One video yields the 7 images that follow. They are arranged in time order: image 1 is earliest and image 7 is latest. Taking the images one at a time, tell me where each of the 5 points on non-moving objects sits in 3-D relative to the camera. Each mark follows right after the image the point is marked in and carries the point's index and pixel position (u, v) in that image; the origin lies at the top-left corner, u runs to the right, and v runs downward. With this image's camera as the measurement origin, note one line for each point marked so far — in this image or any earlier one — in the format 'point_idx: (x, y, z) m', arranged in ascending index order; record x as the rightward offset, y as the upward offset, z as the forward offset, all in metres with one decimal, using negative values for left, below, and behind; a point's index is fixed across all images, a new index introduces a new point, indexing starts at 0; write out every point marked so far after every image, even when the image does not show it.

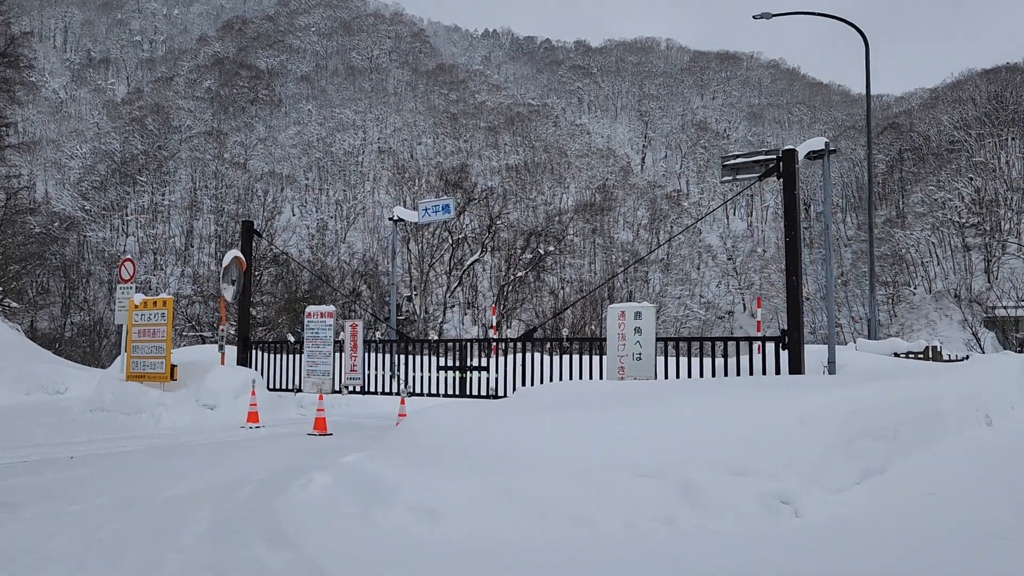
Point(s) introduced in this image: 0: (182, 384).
0: (-4.8, -1.4, +10.4) m
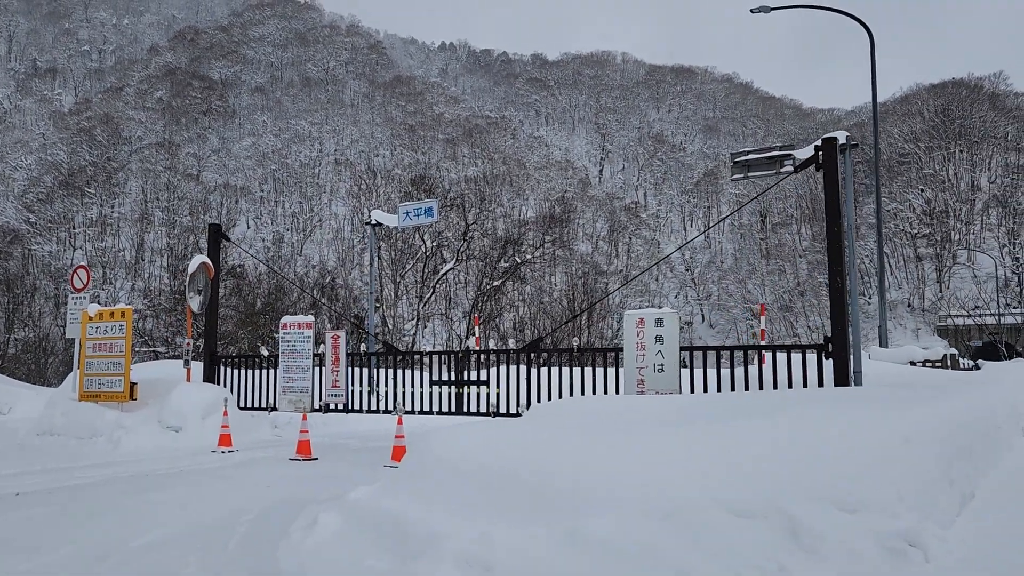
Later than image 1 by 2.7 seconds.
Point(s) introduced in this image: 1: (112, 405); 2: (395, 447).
0: (-4.8, -1.5, +9.4) m
1: (-5.1, -1.5, +9.3) m
2: (-1.1, -1.5, +6.8) m
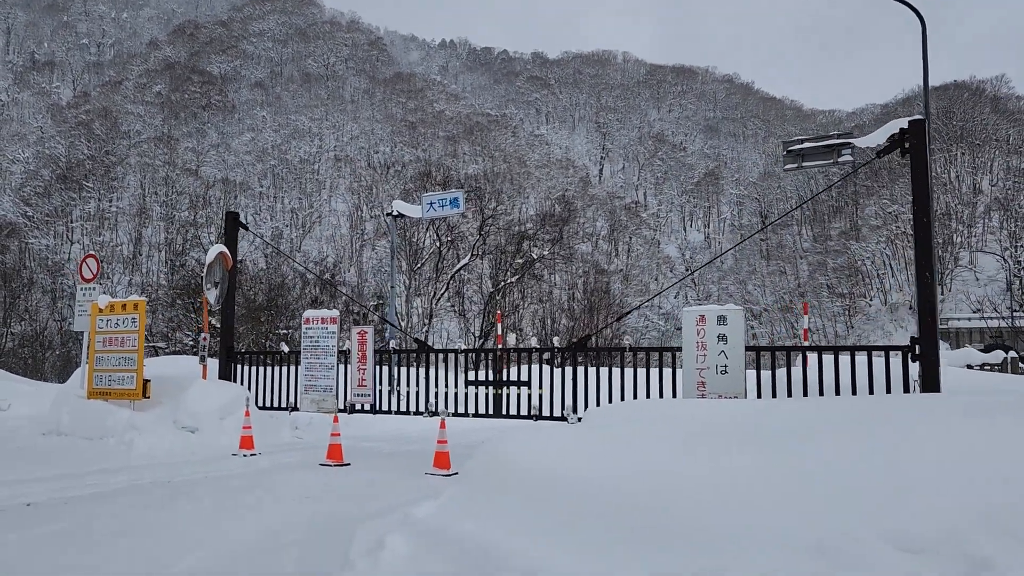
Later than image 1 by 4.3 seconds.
0: (-4.3, -1.4, +8.8) m
1: (-4.7, -1.4, +8.7) m
2: (-0.6, -1.5, +6.3) m
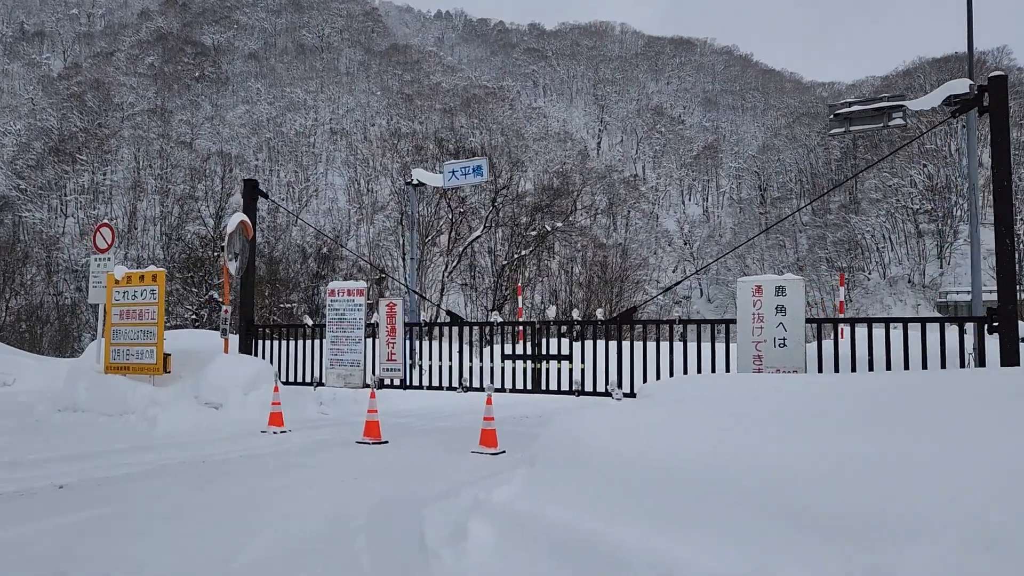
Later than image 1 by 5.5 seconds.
0: (-3.9, -1.0, +8.5) m
1: (-4.3, -1.0, +8.4) m
2: (-0.2, -1.2, +6.0) m
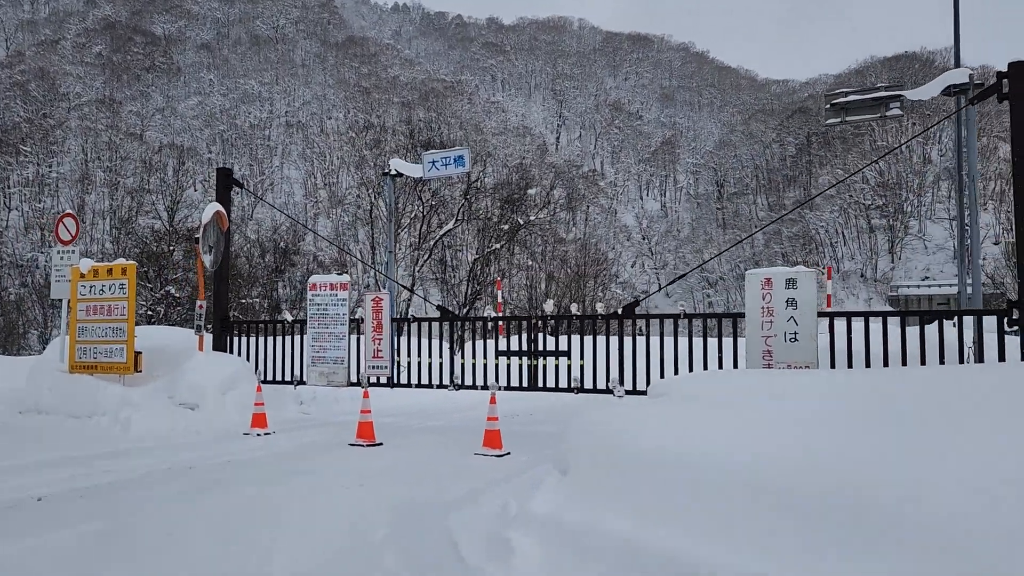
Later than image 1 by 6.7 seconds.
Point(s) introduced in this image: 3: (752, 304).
0: (-4.0, -1.0, +8.0) m
1: (-4.4, -1.0, +7.8) m
2: (-0.2, -1.1, +5.7) m
3: (+2.1, -0.1, +6.4) m
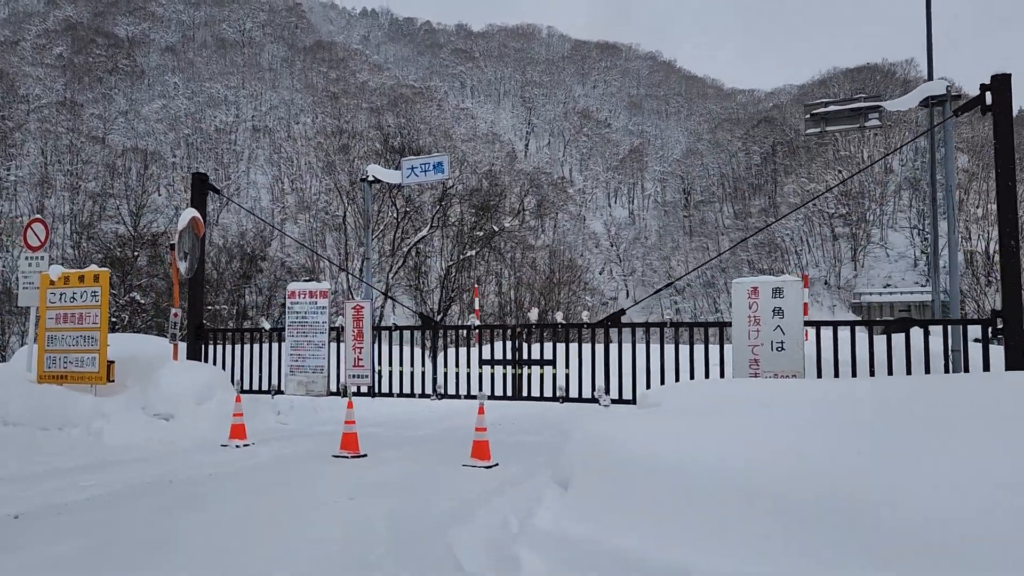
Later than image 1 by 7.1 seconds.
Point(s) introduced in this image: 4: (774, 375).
0: (-4.2, -1.1, +7.7) m
1: (-4.5, -1.0, +7.6) m
2: (-0.3, -1.2, +5.6) m
3: (+2.0, -0.2, +6.5) m
4: (+2.3, -0.8, +6.3) m
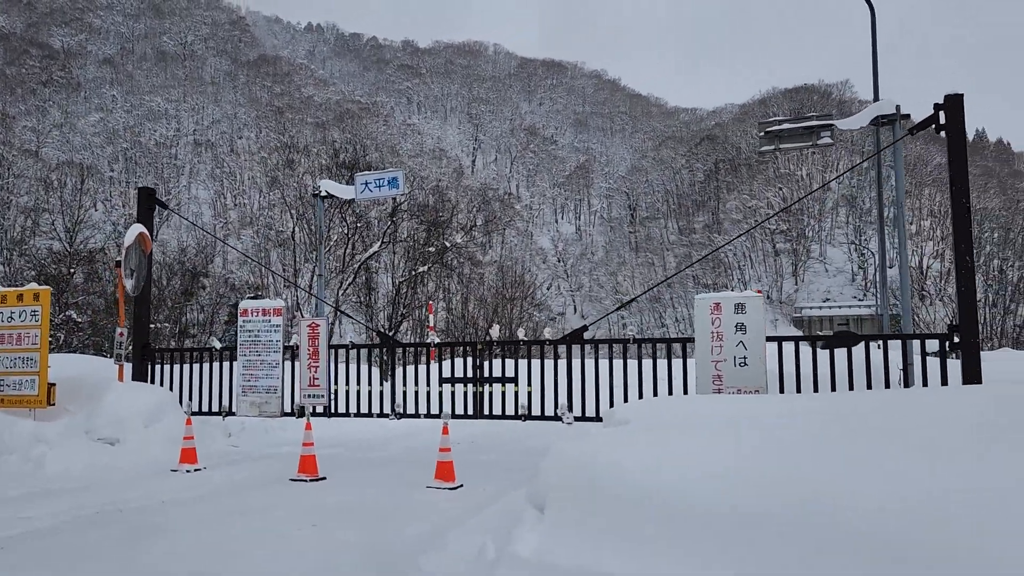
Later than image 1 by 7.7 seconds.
0: (-4.6, -1.3, +7.3) m
1: (-4.9, -1.2, +7.2) m
2: (-0.5, -1.3, +5.5) m
3: (+1.7, -0.3, +6.5) m
4: (+2.0, -0.9, +6.4) m
